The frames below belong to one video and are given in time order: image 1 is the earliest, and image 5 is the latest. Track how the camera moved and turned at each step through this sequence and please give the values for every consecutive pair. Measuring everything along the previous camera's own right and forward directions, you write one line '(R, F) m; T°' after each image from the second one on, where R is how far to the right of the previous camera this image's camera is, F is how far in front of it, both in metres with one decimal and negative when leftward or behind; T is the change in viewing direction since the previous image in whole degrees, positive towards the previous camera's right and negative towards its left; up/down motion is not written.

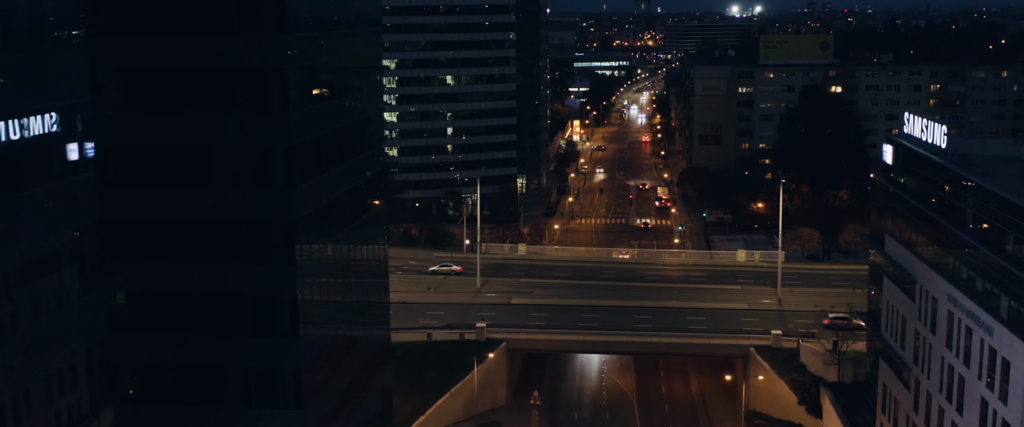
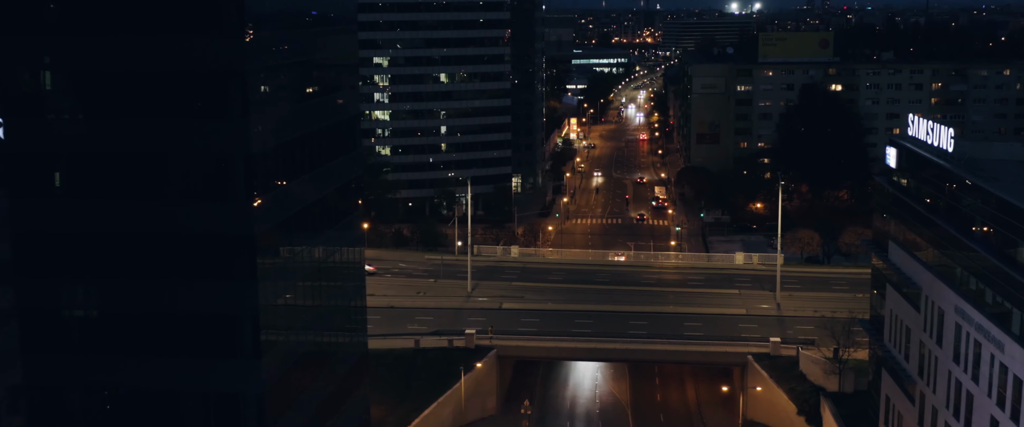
(+0.5, +2.0) m; 0°
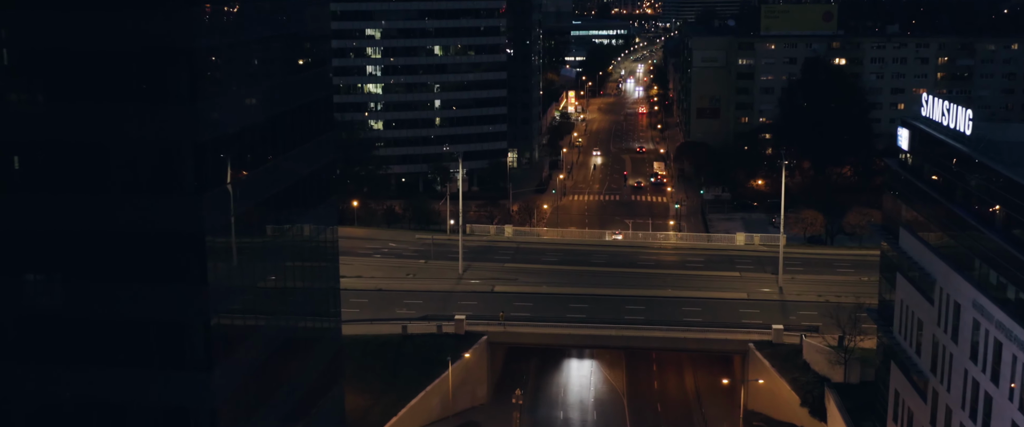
(+0.4, +2.6) m; 0°
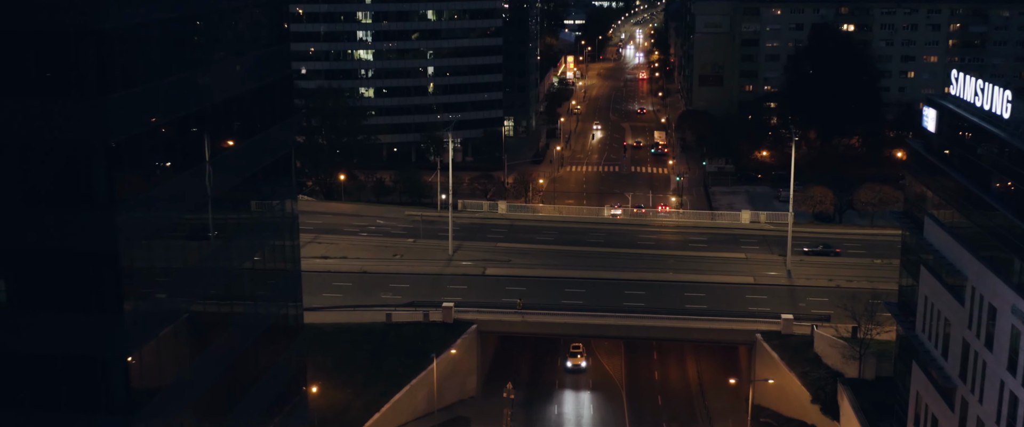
(+0.4, +3.9) m; 0°
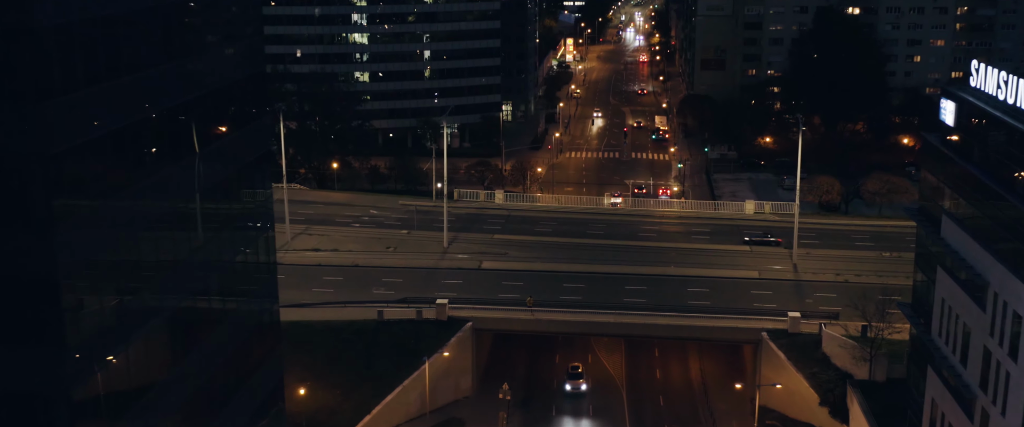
(+0.2, +2.1) m; 0°
